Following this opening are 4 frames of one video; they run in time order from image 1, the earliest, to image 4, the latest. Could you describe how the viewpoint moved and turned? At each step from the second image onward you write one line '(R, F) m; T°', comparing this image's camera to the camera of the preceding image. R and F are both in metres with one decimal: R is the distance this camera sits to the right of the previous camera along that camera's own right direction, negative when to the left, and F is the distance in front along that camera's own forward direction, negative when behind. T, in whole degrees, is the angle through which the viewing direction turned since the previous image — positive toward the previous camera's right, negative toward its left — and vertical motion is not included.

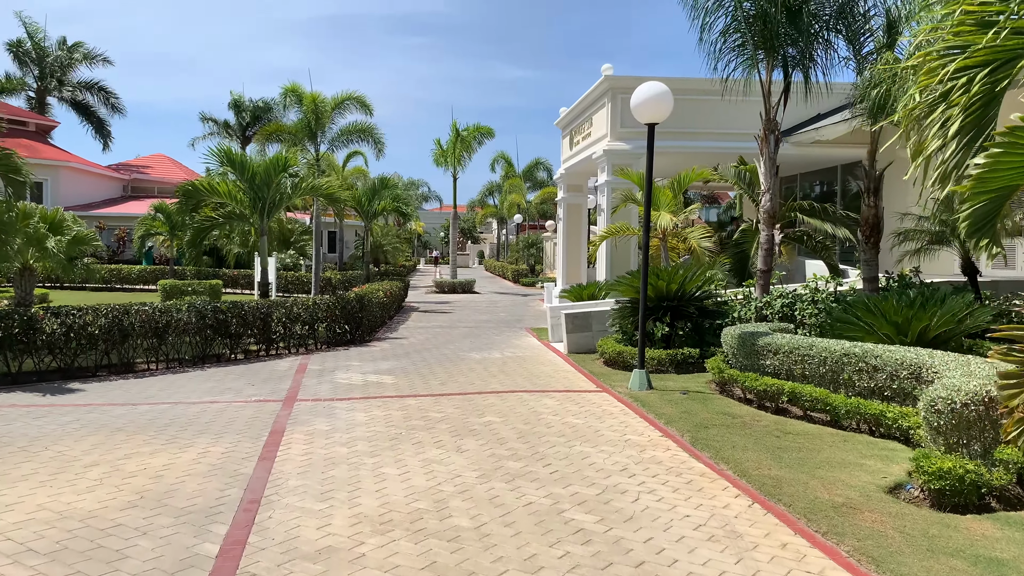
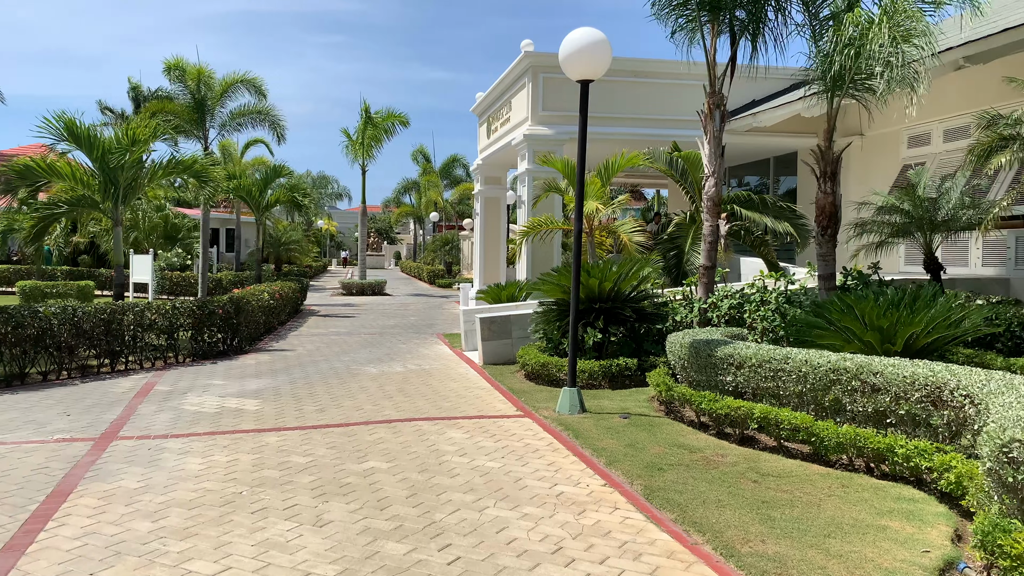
(+0.2, +1.6) m; +6°
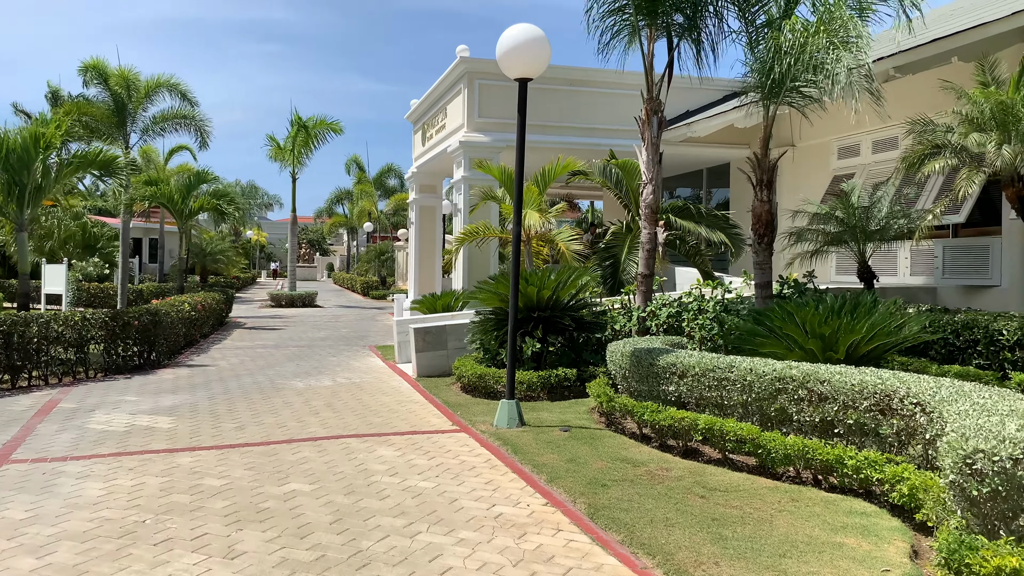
(0.0, +0.3) m; +4°
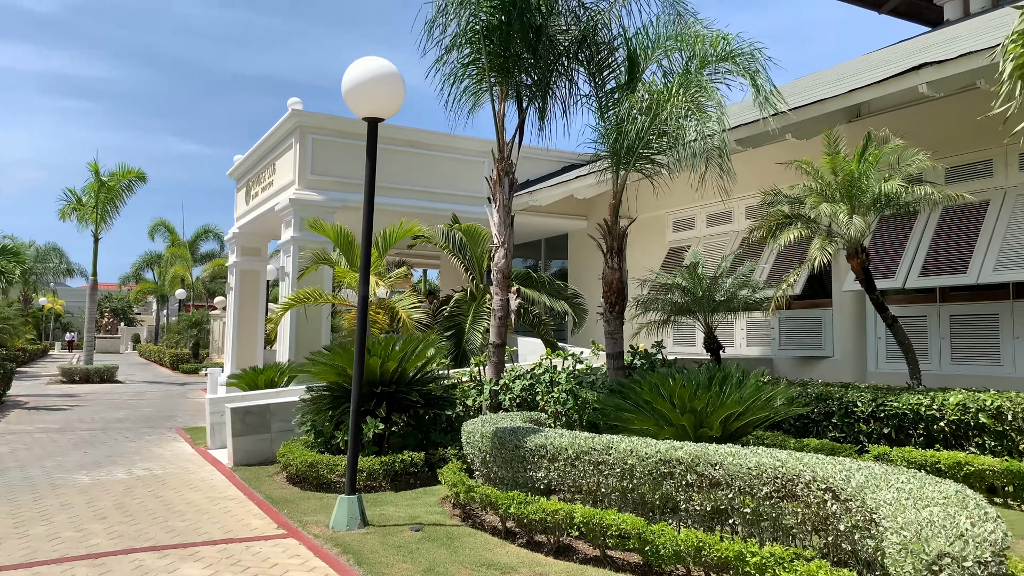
(-0.1, +0.8) m; +12°
